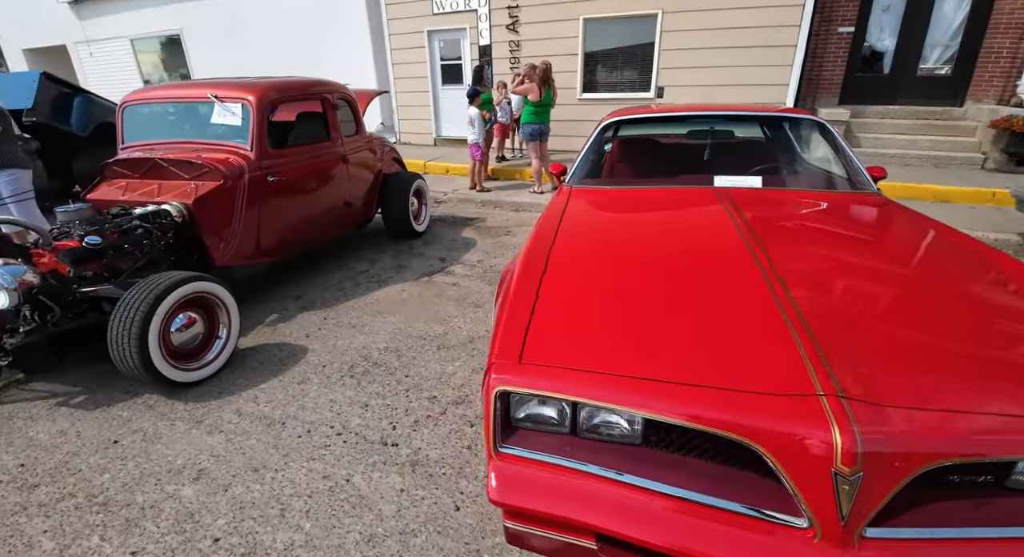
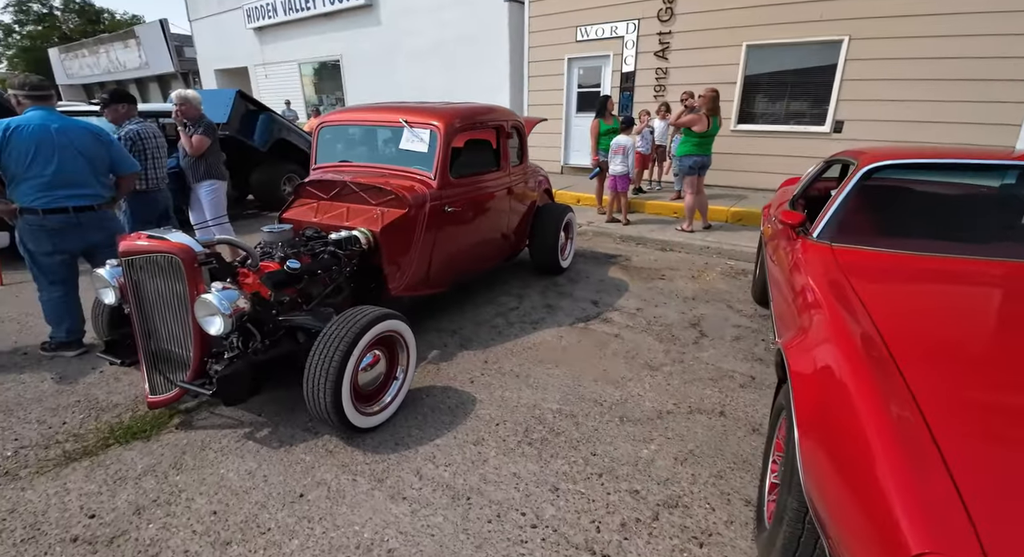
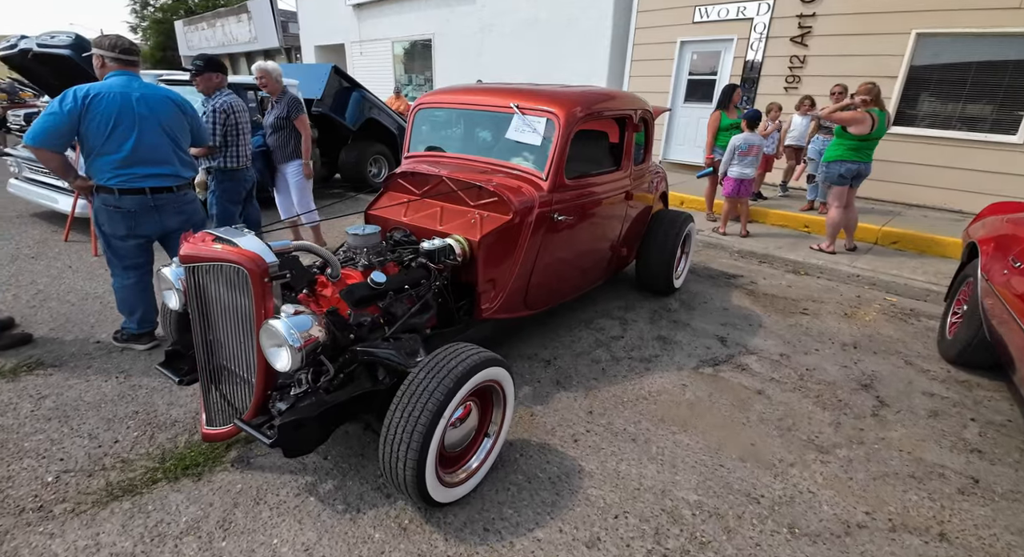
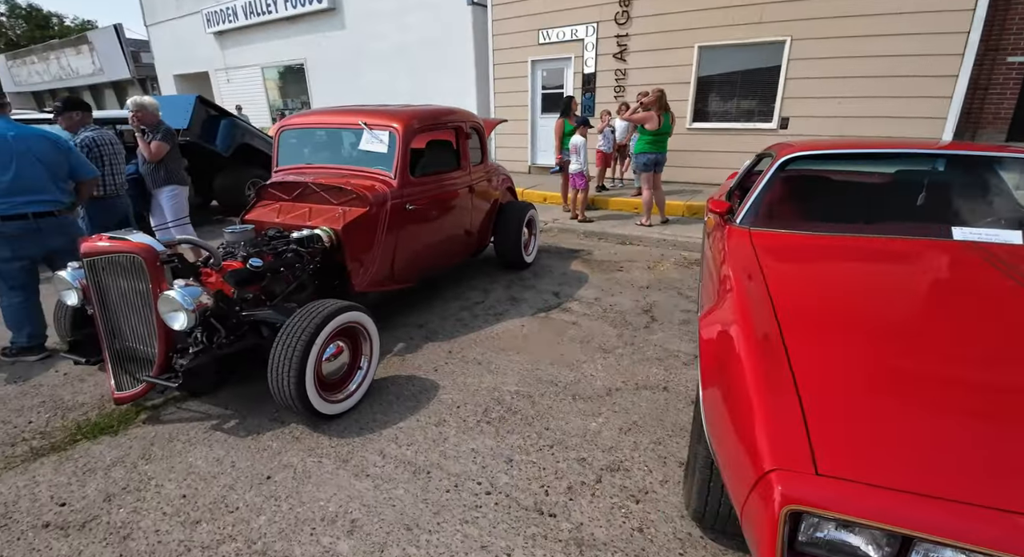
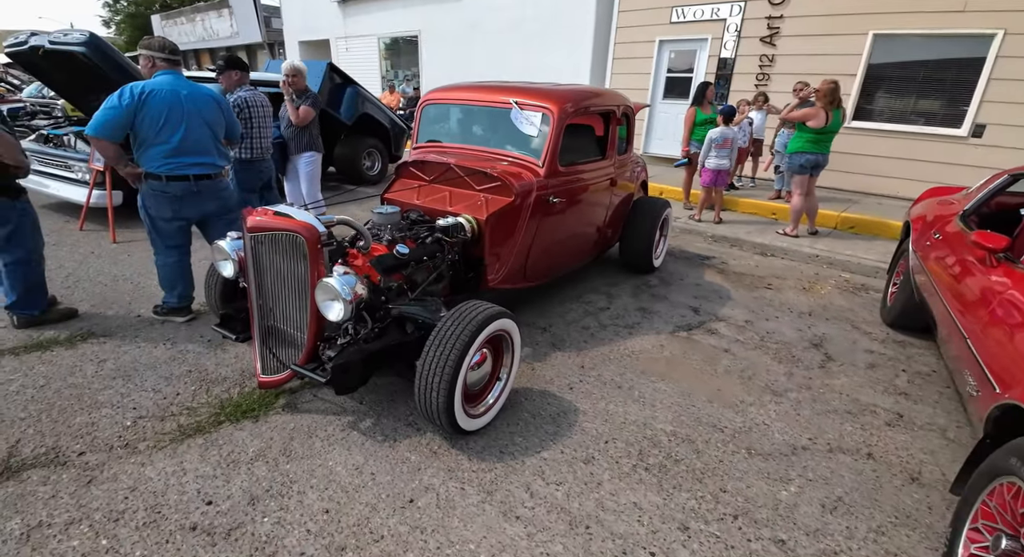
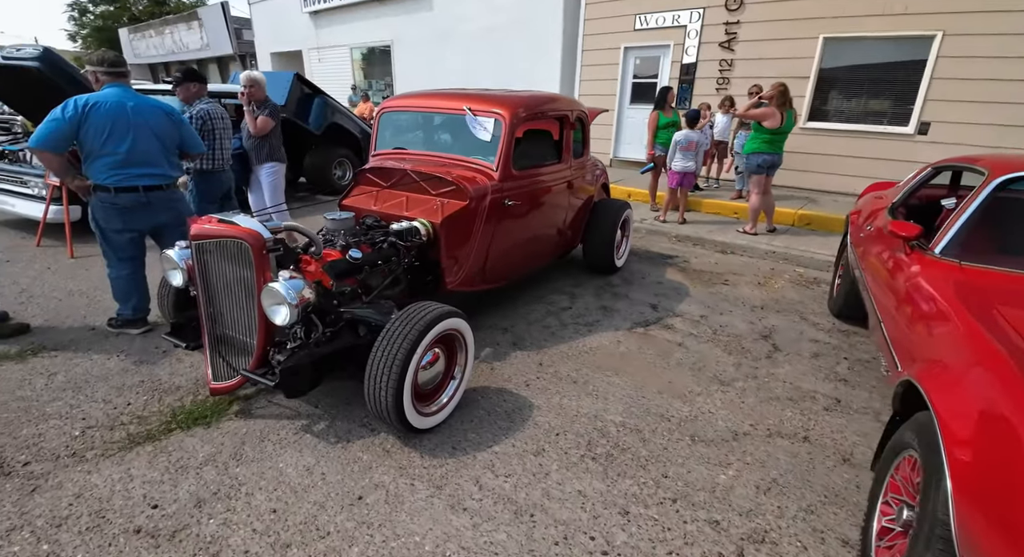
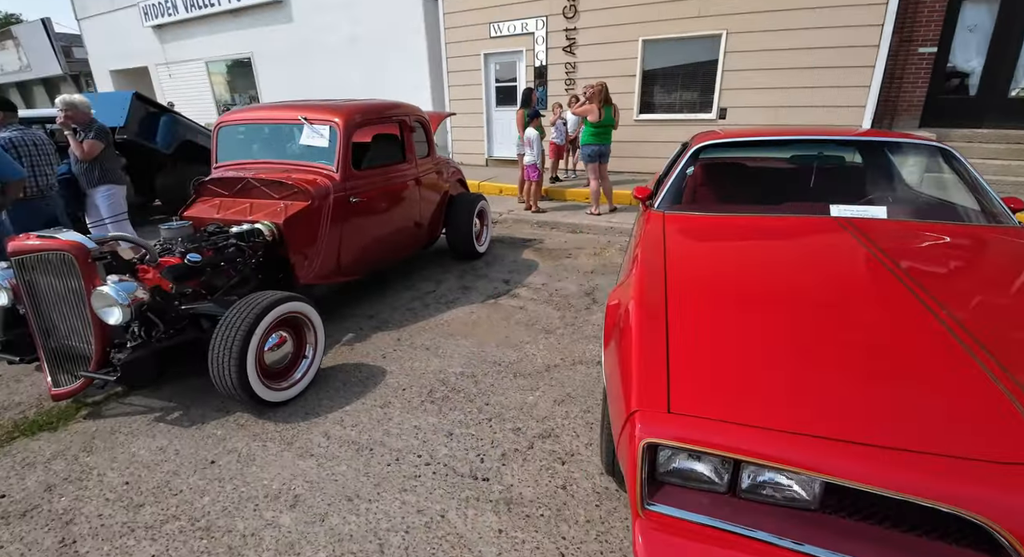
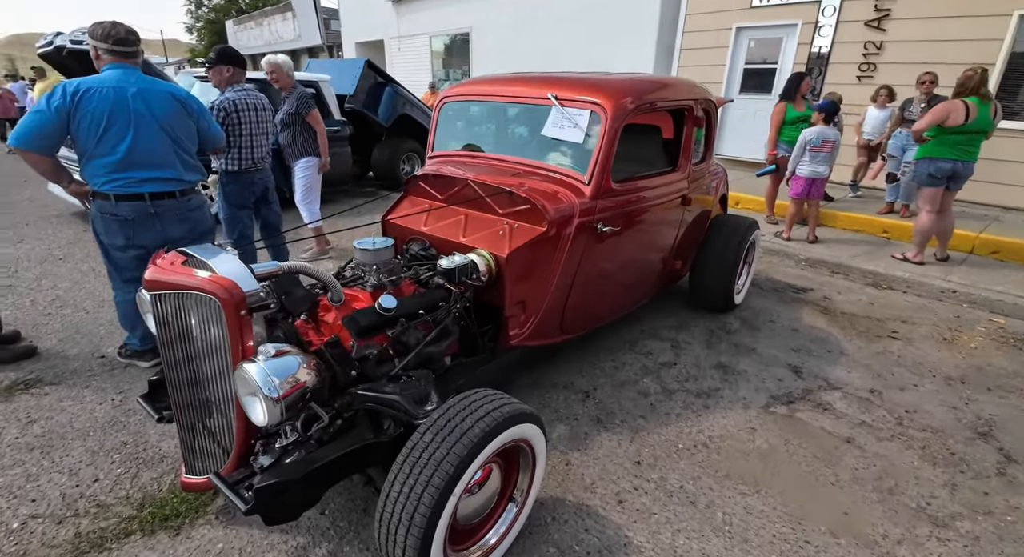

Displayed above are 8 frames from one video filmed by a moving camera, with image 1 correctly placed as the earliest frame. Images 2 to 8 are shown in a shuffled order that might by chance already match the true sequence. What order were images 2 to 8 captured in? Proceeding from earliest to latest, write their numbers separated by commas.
7, 4, 2, 6, 5, 3, 8
